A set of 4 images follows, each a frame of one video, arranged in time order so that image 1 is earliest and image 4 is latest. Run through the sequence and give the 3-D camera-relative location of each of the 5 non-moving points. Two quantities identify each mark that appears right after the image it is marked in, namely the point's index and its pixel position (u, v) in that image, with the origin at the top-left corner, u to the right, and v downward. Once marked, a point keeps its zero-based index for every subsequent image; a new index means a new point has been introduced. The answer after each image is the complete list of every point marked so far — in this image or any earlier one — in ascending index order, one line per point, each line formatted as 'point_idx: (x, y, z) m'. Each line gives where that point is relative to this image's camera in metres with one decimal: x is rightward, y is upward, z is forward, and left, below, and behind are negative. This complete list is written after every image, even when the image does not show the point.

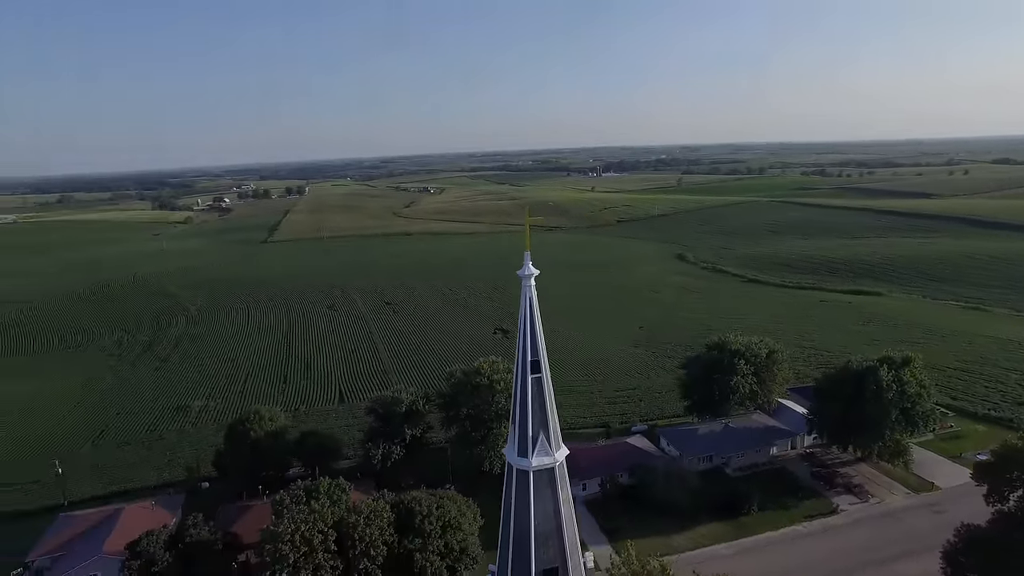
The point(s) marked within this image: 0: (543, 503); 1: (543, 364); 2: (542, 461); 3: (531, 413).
0: (+0.5, -3.5, +11.2) m
1: (+0.5, -1.2, +11.0) m
2: (+0.5, -2.8, +11.1) m
3: (+0.3, -2.0, +11.1) m
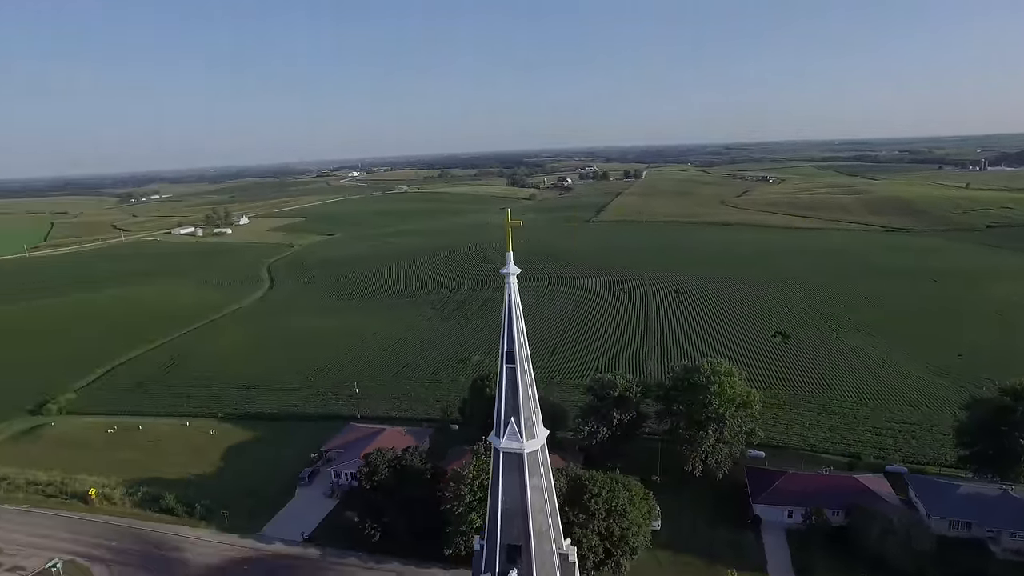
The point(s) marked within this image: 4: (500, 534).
0: (0.0, -3.4, +12.1) m
1: (+0.1, -1.2, +11.8) m
2: (0.0, -2.7, +12.0) m
3: (-0.1, -1.9, +12.1) m
4: (-0.2, -4.4, +12.3) m
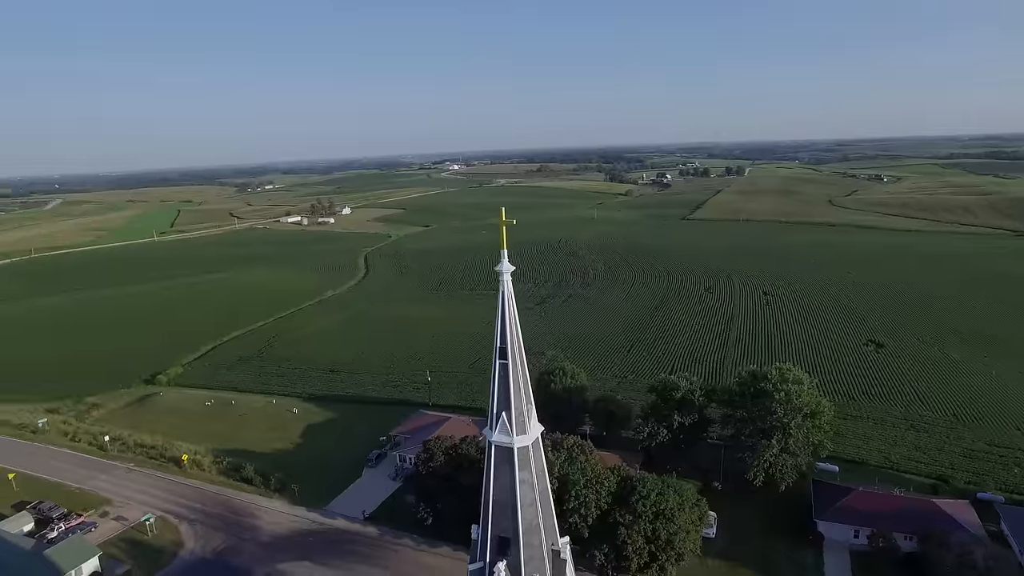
0: (-0.2, -3.4, +12.3) m
1: (-0.1, -1.1, +12.0) m
2: (-0.2, -2.7, +12.2) m
3: (-0.2, -1.9, +12.3) m
4: (-0.4, -4.3, +12.6) m
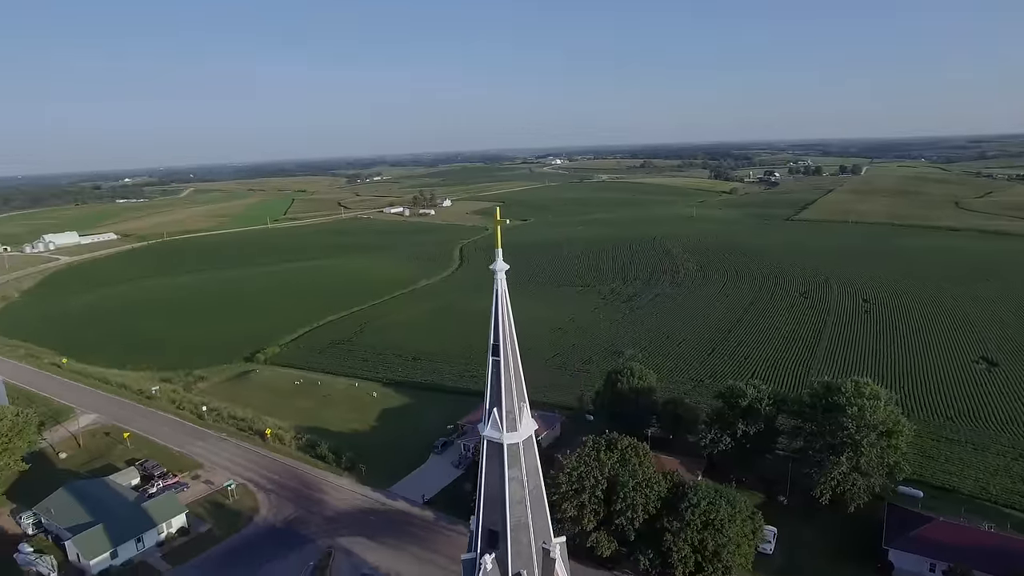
0: (-0.4, -3.3, +12.6) m
1: (-0.2, -1.1, +12.2) m
2: (-0.4, -2.6, +12.5) m
3: (-0.4, -1.8, +12.5) m
4: (-0.6, -4.3, +12.8) m
